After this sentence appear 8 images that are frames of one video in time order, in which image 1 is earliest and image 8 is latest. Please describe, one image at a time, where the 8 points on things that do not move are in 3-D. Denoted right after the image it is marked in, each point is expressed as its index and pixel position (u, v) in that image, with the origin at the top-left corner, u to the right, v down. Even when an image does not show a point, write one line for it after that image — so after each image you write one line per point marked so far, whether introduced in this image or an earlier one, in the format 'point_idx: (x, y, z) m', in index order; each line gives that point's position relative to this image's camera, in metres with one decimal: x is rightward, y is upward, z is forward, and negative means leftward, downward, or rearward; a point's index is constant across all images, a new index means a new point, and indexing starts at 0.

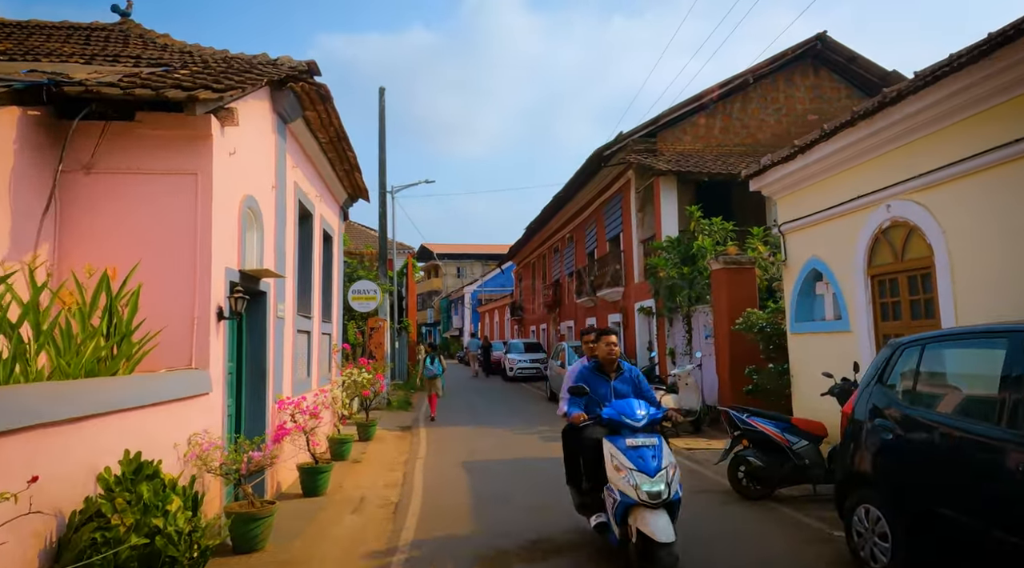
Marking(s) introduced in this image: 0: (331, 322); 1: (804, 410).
0: (-2.9, -0.6, +11.3) m
1: (+3.7, -1.6, +9.0) m
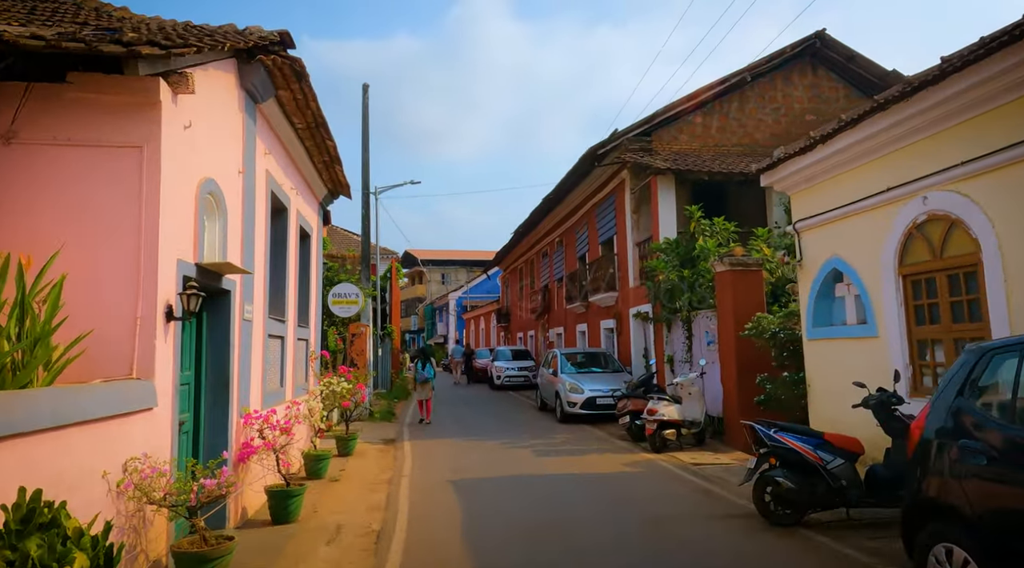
0: (-3.0, -0.6, +10.4) m
1: (+3.6, -1.6, +8.3) m
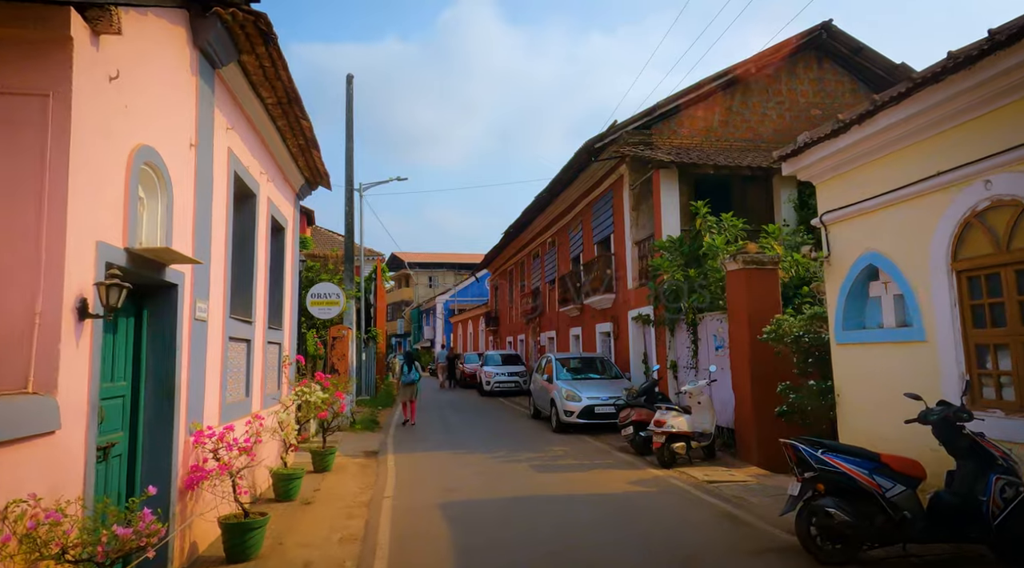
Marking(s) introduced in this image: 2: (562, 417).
0: (-3.1, -0.6, +9.4) m
1: (+3.6, -1.6, +7.4) m
2: (+0.9, -2.5, +13.1) m
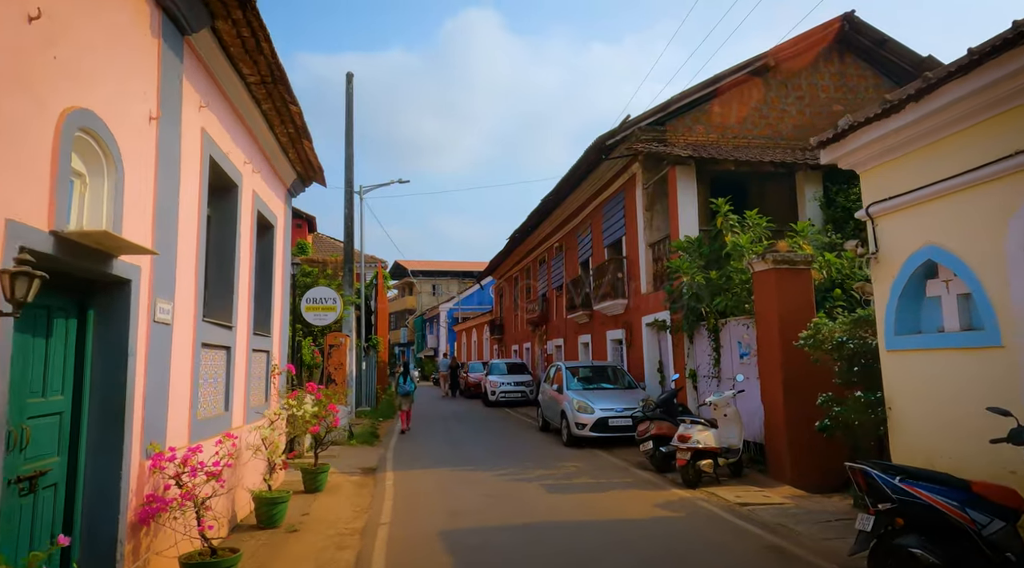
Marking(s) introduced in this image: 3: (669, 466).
0: (-2.9, -0.6, +8.6) m
1: (+3.7, -1.6, +6.6) m
2: (+1.1, -2.5, +12.2) m
3: (+2.1, -2.5, +9.6) m
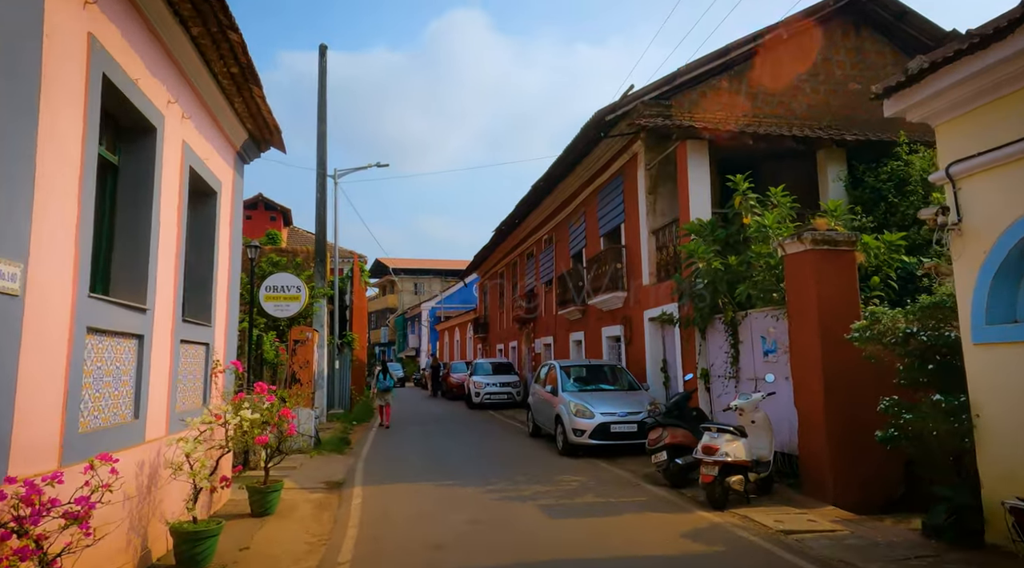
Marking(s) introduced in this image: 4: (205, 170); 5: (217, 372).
0: (-3.0, -0.4, +7.1) m
1: (+3.7, -1.4, +5.2) m
2: (+0.9, -2.3, +10.8) m
3: (+2.0, -2.3, +8.2) m
4: (-2.9, +1.1, +6.7) m
5: (-3.0, -0.9, +7.2) m
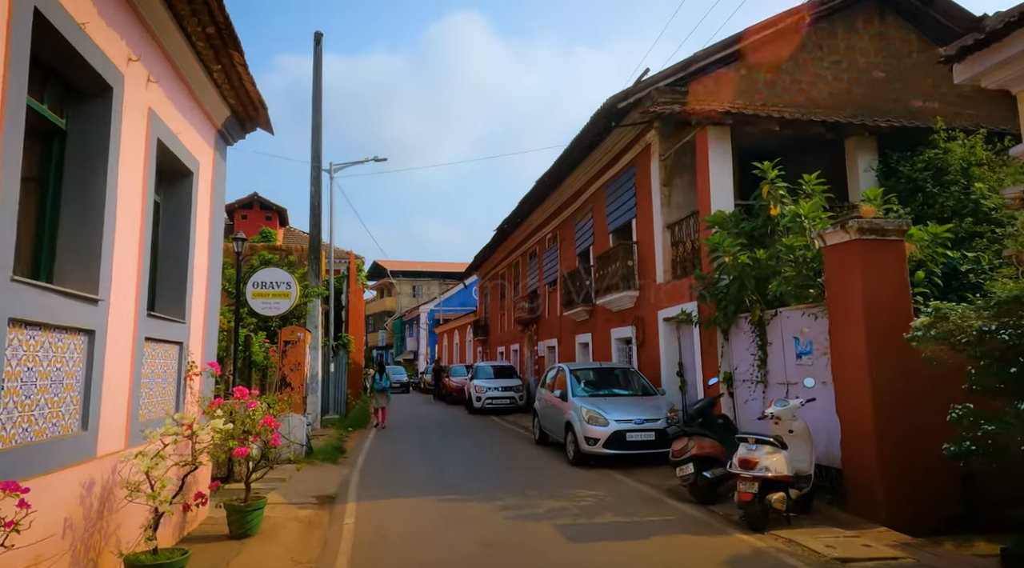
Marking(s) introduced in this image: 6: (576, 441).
0: (-2.9, -0.4, +6.3) m
1: (+3.8, -1.3, +4.4) m
2: (+1.0, -2.3, +10.0) m
3: (+2.1, -2.2, +7.4) m
4: (-2.8, +1.2, +5.9) m
5: (-2.9, -0.8, +6.4) m
6: (+0.9, -2.3, +10.2) m
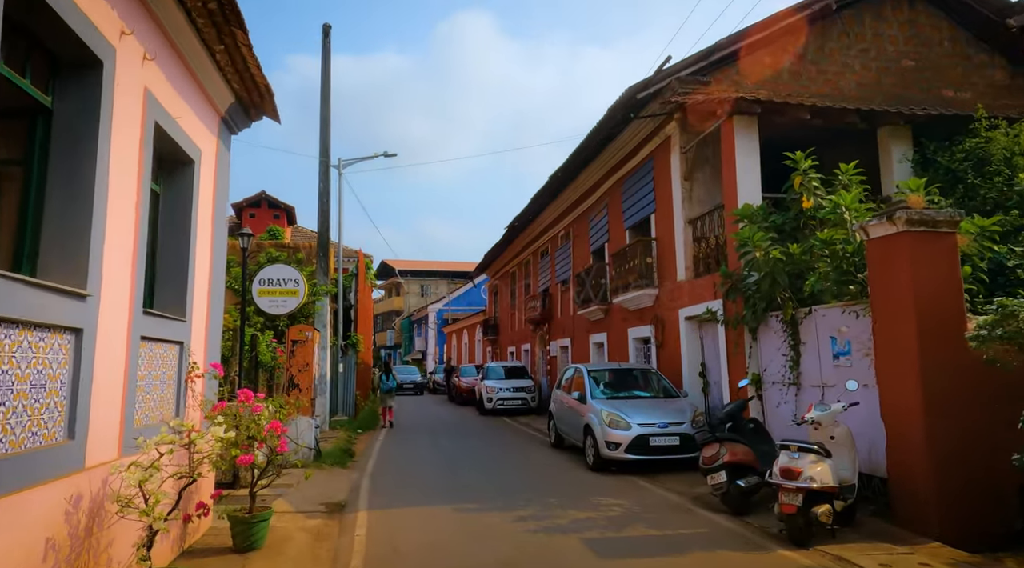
0: (-2.7, -0.3, +5.9) m
1: (+4.0, -1.3, +4.0) m
2: (+1.2, -2.2, +9.6) m
3: (+2.3, -2.2, +7.0) m
4: (-2.6, +1.2, +5.5) m
5: (-2.7, -0.8, +6.0) m
6: (+1.2, -2.2, +9.7) m
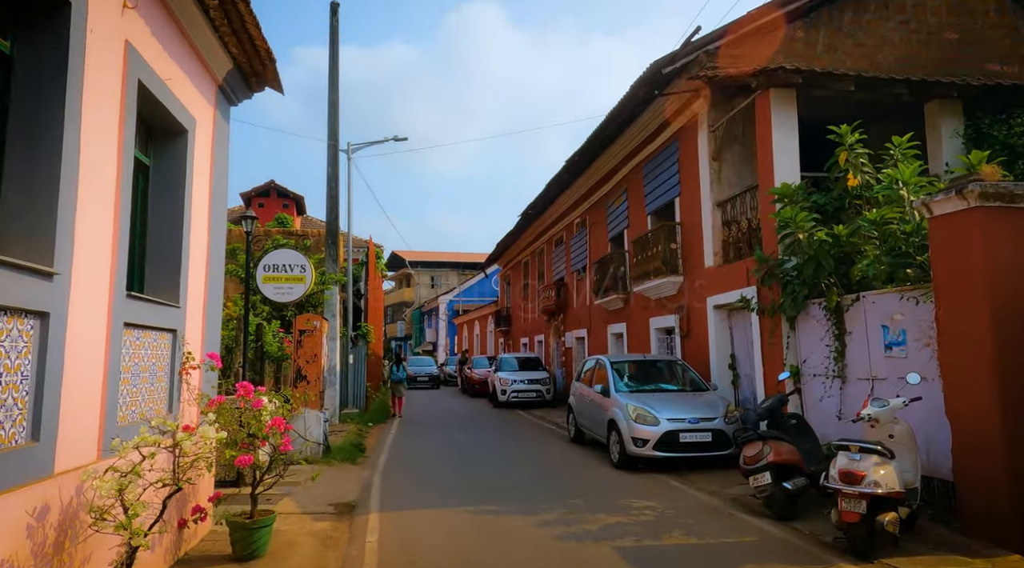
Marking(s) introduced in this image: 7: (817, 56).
0: (-2.5, -0.2, +5.3) m
1: (+4.2, -1.2, +3.3) m
2: (+1.5, -2.1, +9.0) m
3: (+2.6, -2.0, +6.3) m
4: (-2.4, +1.3, +4.9) m
5: (-2.5, -0.6, +5.4) m
6: (+1.4, -2.0, +9.1) m
7: (+5.1, +3.8, +11.8) m
